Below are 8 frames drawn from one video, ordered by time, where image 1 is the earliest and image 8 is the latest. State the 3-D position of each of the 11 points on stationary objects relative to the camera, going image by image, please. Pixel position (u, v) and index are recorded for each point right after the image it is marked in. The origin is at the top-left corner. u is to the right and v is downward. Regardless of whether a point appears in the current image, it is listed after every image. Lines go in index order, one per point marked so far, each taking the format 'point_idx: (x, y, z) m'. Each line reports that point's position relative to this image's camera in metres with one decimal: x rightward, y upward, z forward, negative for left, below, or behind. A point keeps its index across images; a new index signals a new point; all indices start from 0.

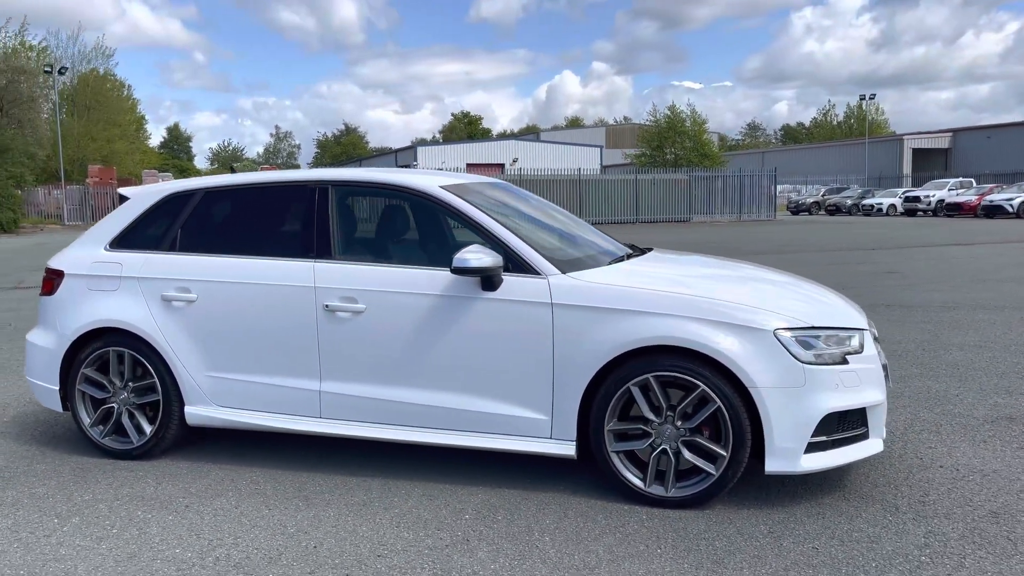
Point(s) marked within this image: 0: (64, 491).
0: (-2.3, -1.1, +4.3) m
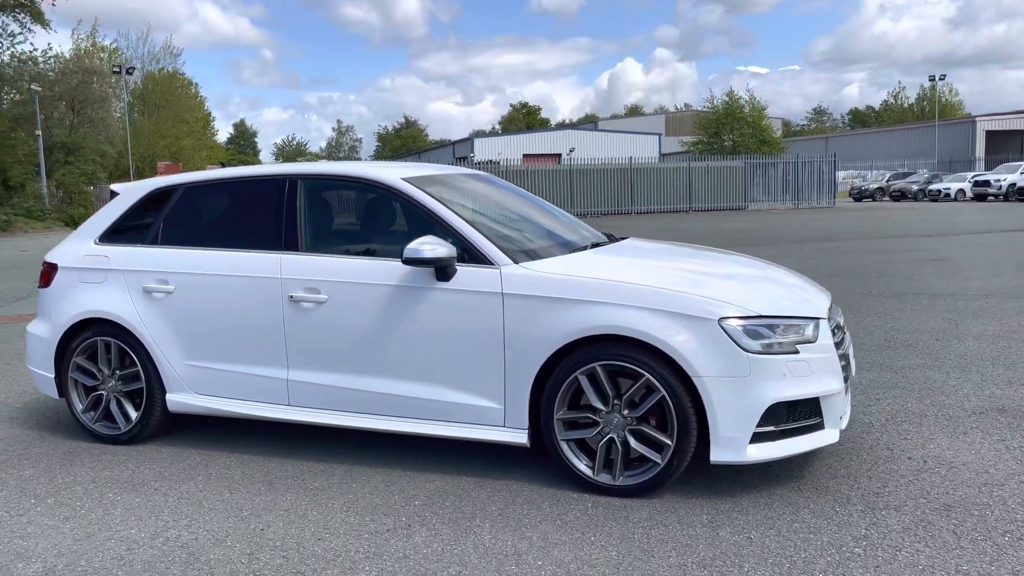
0: (-2.5, -1.0, +4.6) m
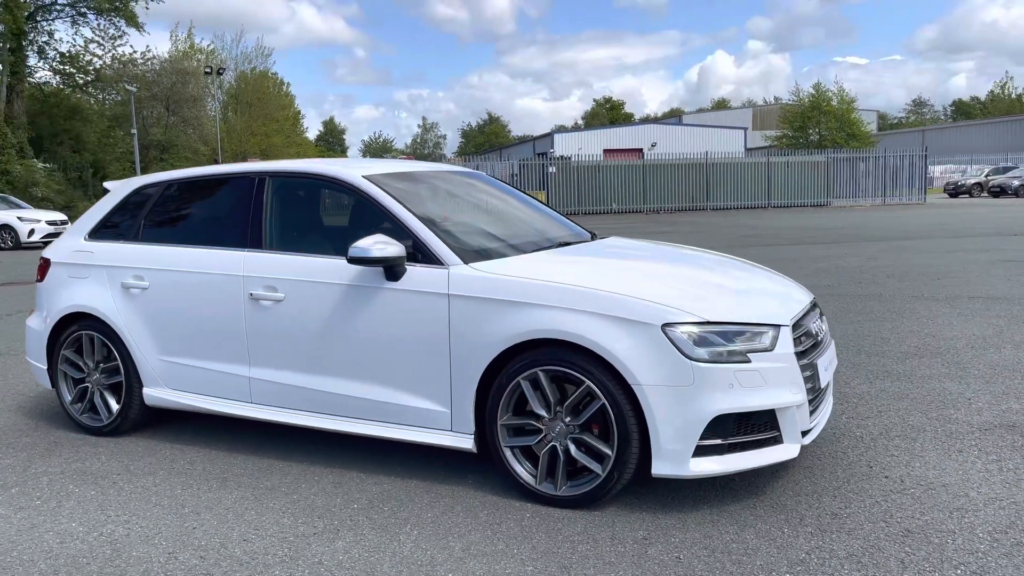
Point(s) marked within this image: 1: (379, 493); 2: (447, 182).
0: (-2.8, -1.0, +4.7) m
1: (-0.6, -1.0, +4.0) m
2: (-0.4, +0.6, +5.0) m
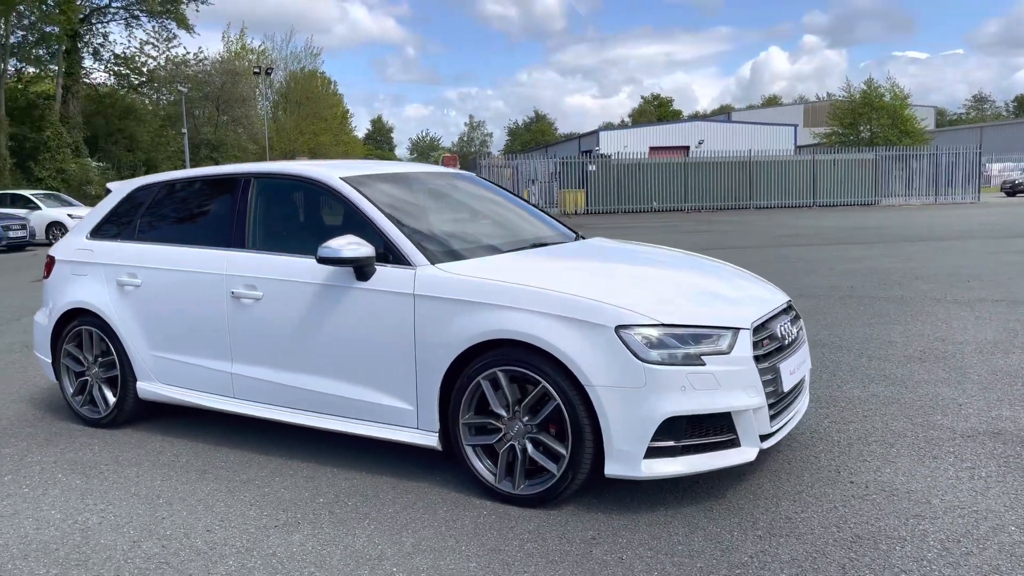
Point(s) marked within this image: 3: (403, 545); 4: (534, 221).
0: (-2.9, -1.0, +4.9) m
1: (-0.8, -1.0, +4.1) m
2: (-0.5, +0.6, +5.1) m
3: (-0.5, -1.1, +3.5) m
4: (+0.1, +0.4, +5.4) m
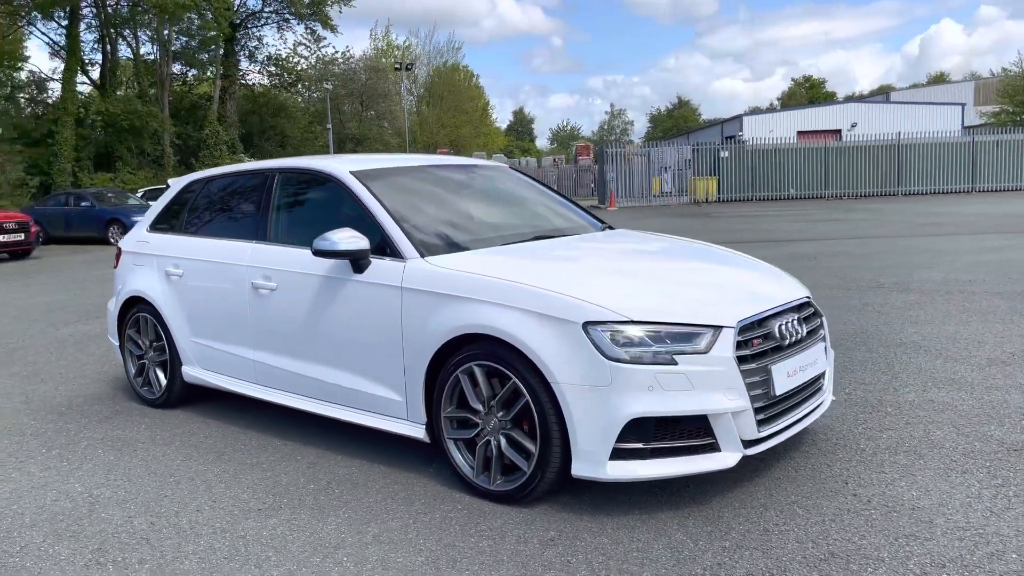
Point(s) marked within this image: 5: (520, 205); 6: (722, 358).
0: (-2.8, -0.9, +5.4) m
1: (-0.9, -1.0, +4.2) m
2: (-0.4, +0.7, +5.1) m
3: (-0.6, -1.0, +3.5) m
4: (+0.3, +0.5, +5.3) m
5: (+0.1, +0.5, +5.2) m
6: (+0.9, -0.3, +3.5) m
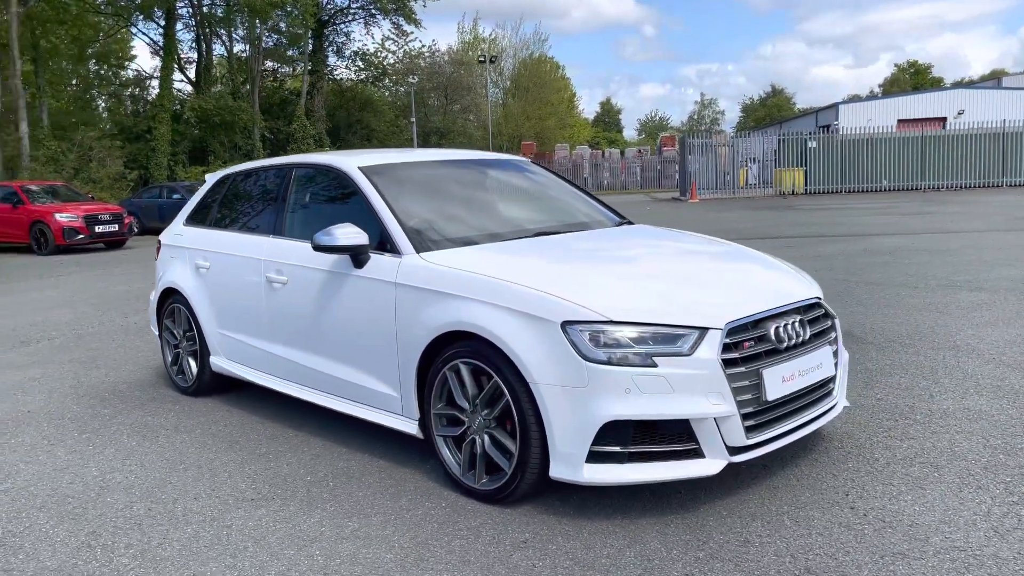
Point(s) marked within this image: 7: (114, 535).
0: (-2.7, -0.8, +5.6) m
1: (-0.9, -0.9, +4.3) m
2: (-0.3, +0.7, +5.1) m
3: (-0.7, -1.0, +3.5) m
4: (+0.4, +0.5, +5.3) m
5: (+0.2, +0.5, +5.2) m
6: (+0.8, -0.3, +3.3) m
7: (-1.7, -1.1, +3.6) m
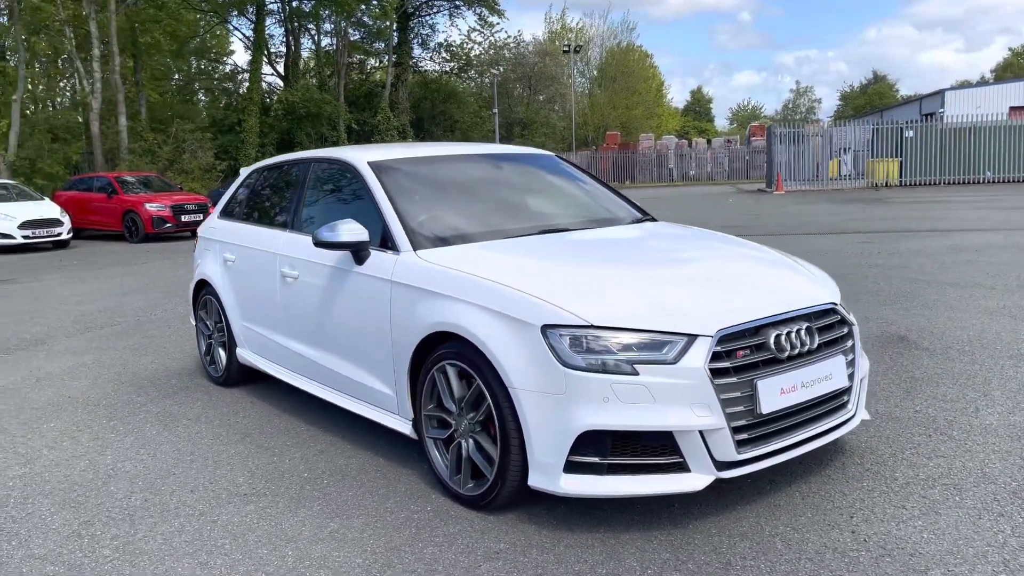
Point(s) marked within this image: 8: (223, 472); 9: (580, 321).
0: (-2.5, -0.8, +5.7) m
1: (-0.9, -0.9, +4.3) m
2: (-0.2, +0.7, +5.0) m
3: (-0.8, -1.0, +3.5) m
4: (+0.5, +0.5, +5.1) m
5: (+0.3, +0.6, +5.0) m
6: (+0.7, -0.3, +3.1) m
7: (-1.8, -1.0, +3.6) m
8: (-1.5, -0.9, +4.2) m
9: (+0.3, -0.1, +3.2) m
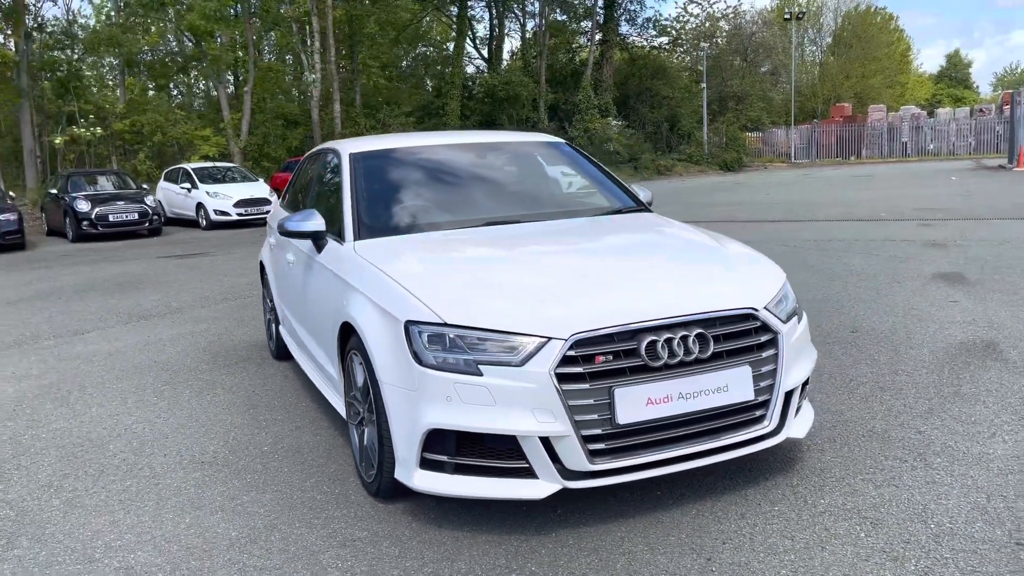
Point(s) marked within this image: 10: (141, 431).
0: (-2.3, -0.6, +6.4) m
1: (-1.2, -0.8, +4.5) m
2: (-0.3, +0.8, +5.0) m
3: (-1.3, -1.0, +3.8) m
4: (+0.4, +0.6, +4.9) m
5: (+0.2, +0.6, +4.9) m
6: (+0.1, -0.3, +3.0) m
7: (-2.2, -1.0, +4.2) m
8: (-1.7, -0.9, +4.7) m
9: (-0.3, -0.1, +3.2) m
10: (-2.2, -0.8, +4.9) m
